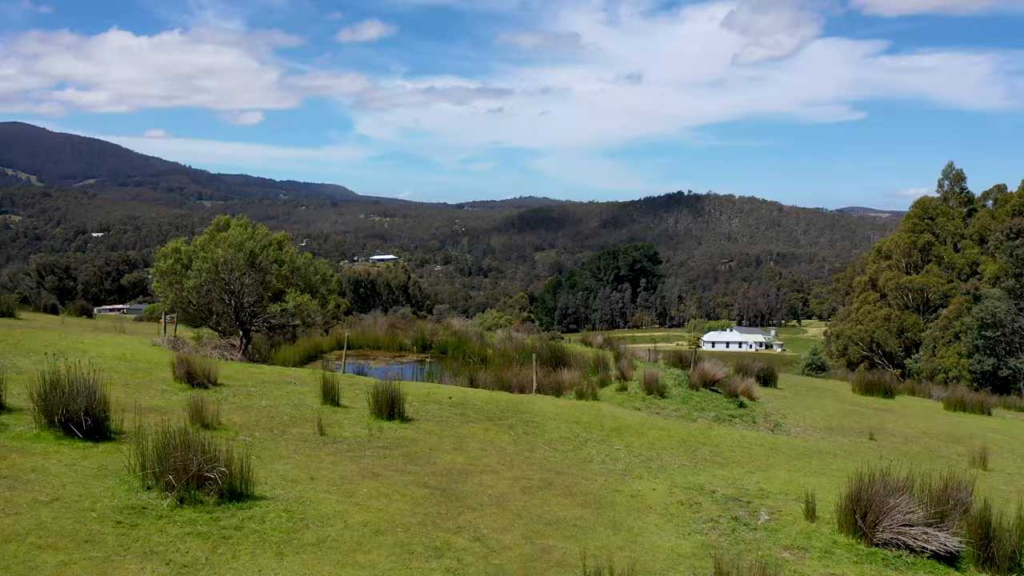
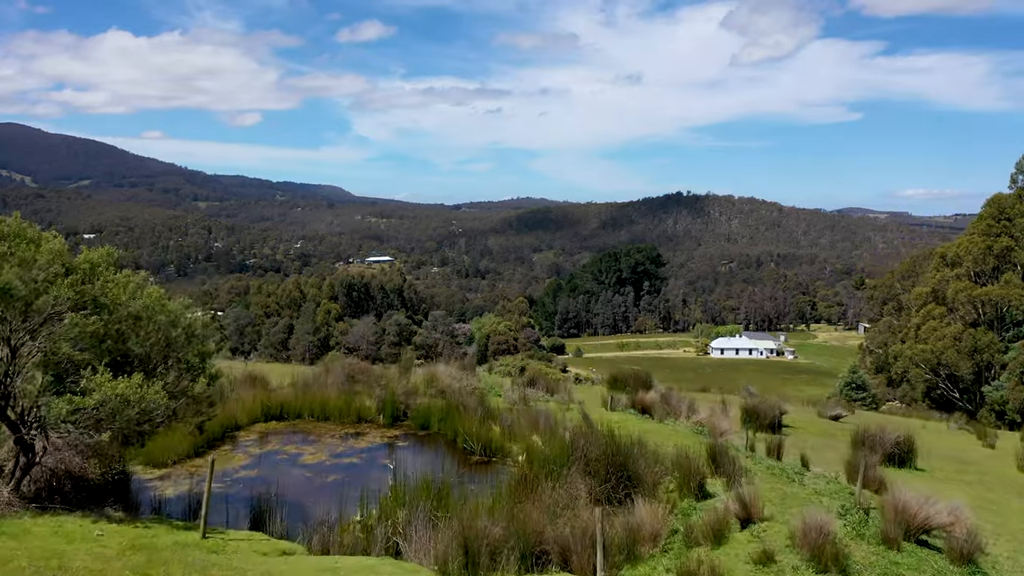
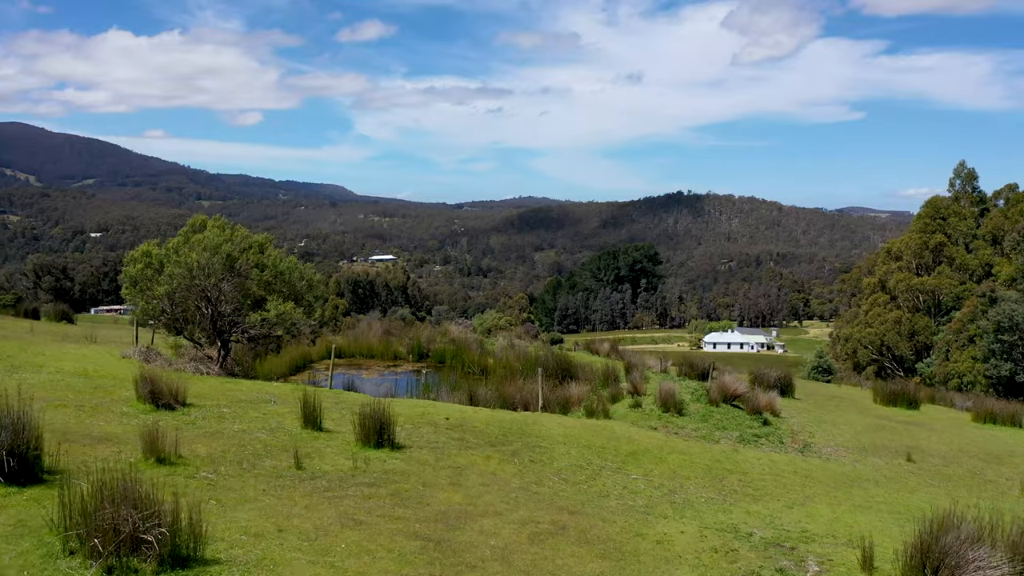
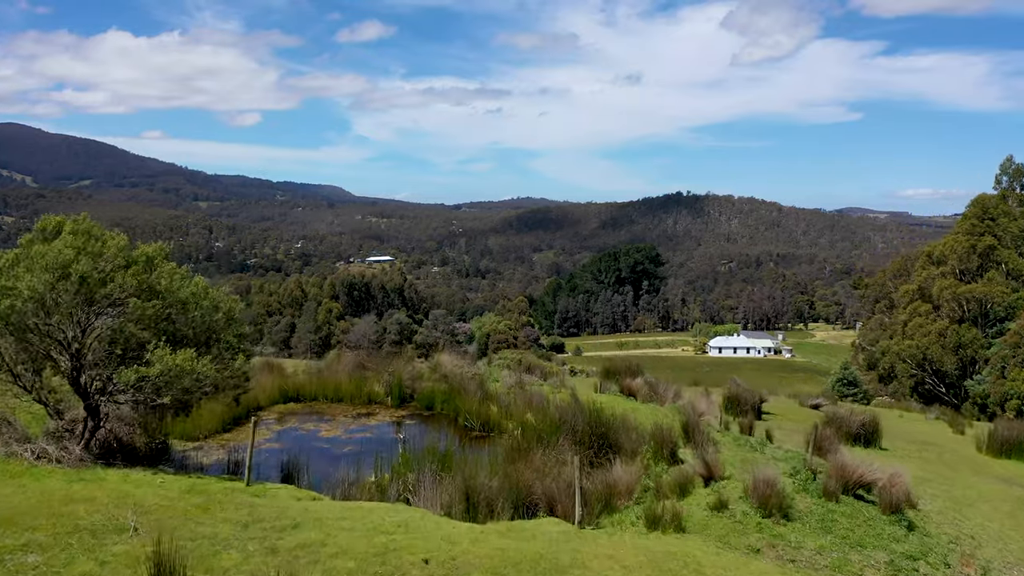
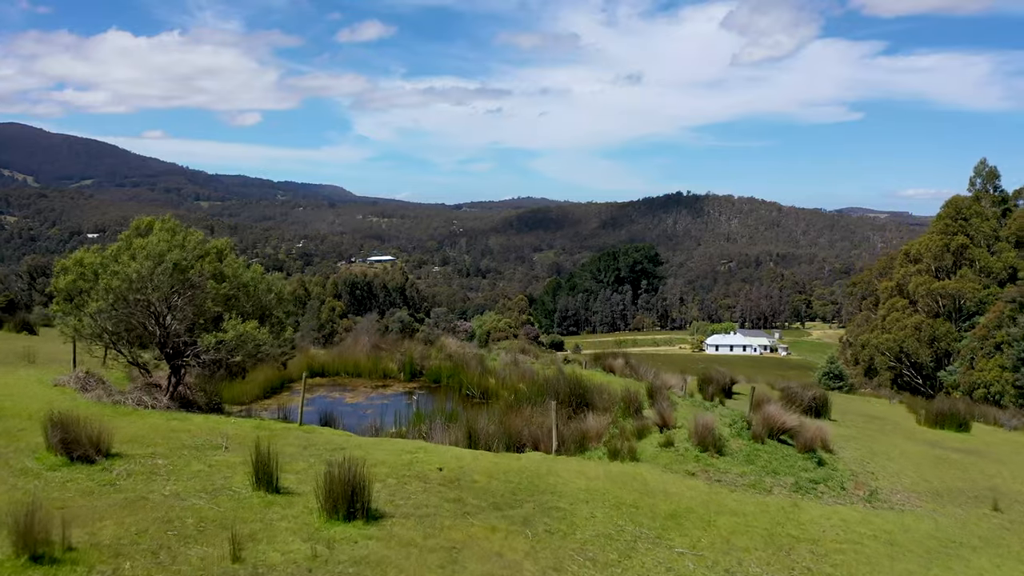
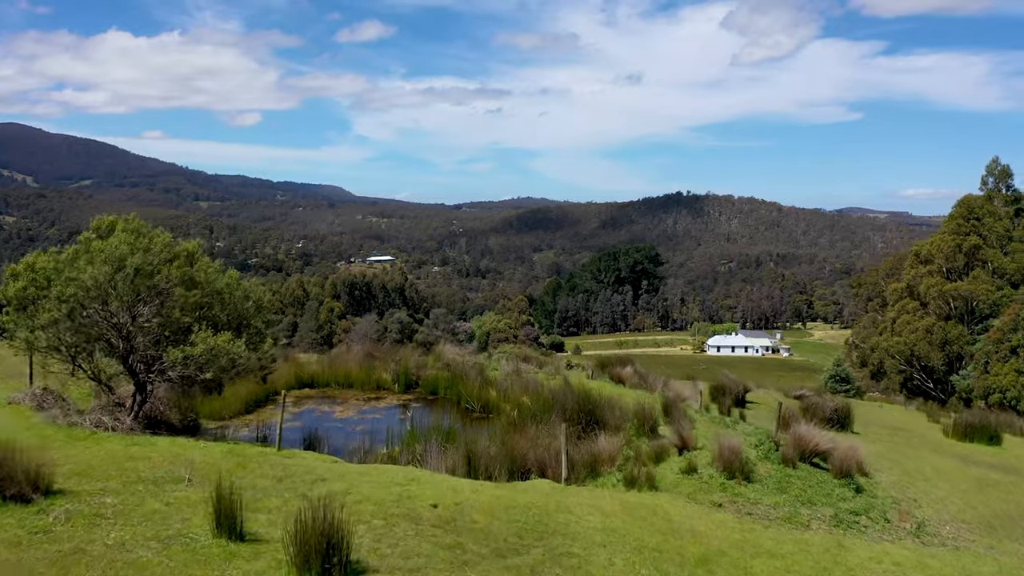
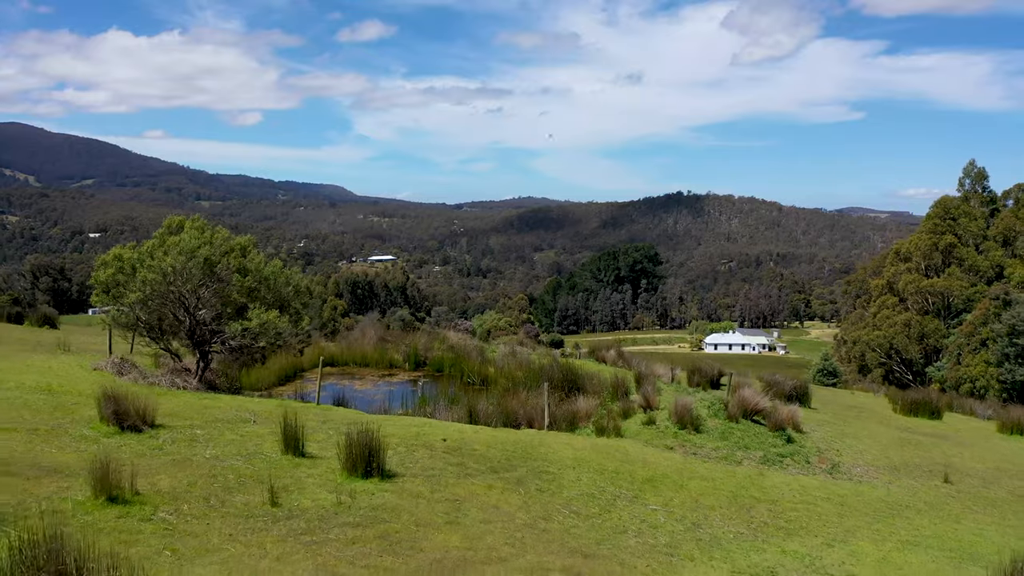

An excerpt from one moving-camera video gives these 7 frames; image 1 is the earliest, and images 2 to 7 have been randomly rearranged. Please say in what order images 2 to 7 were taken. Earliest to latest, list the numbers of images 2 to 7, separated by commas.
3, 7, 5, 6, 4, 2
